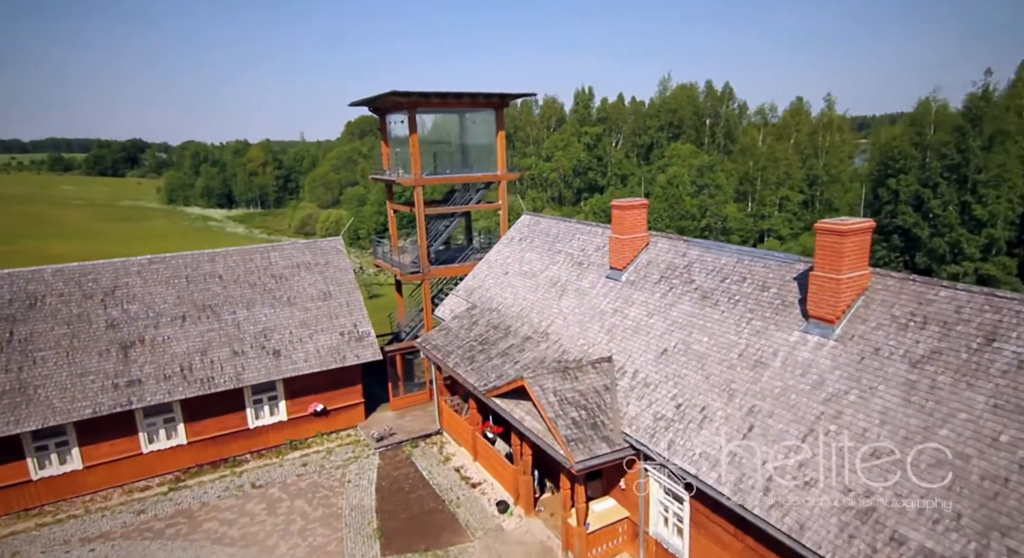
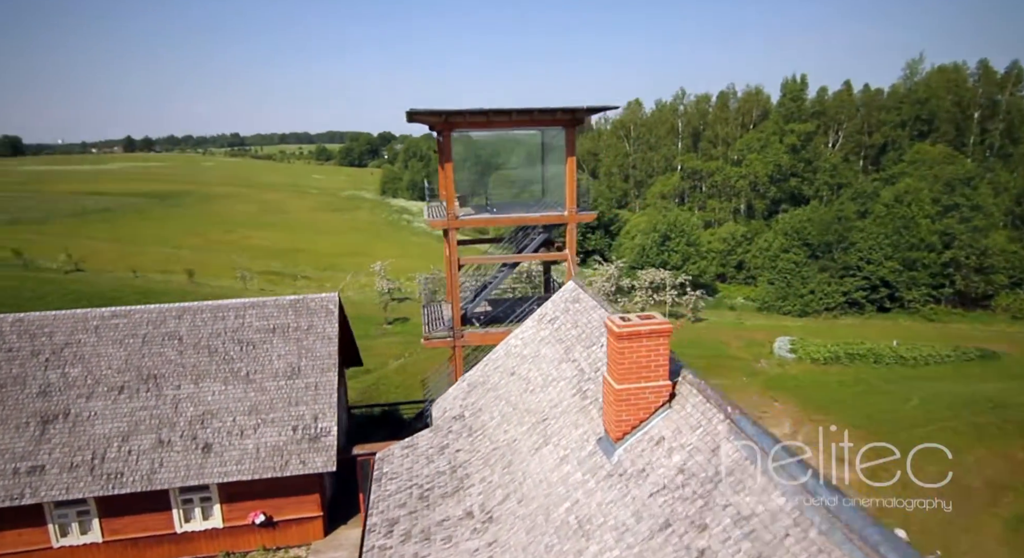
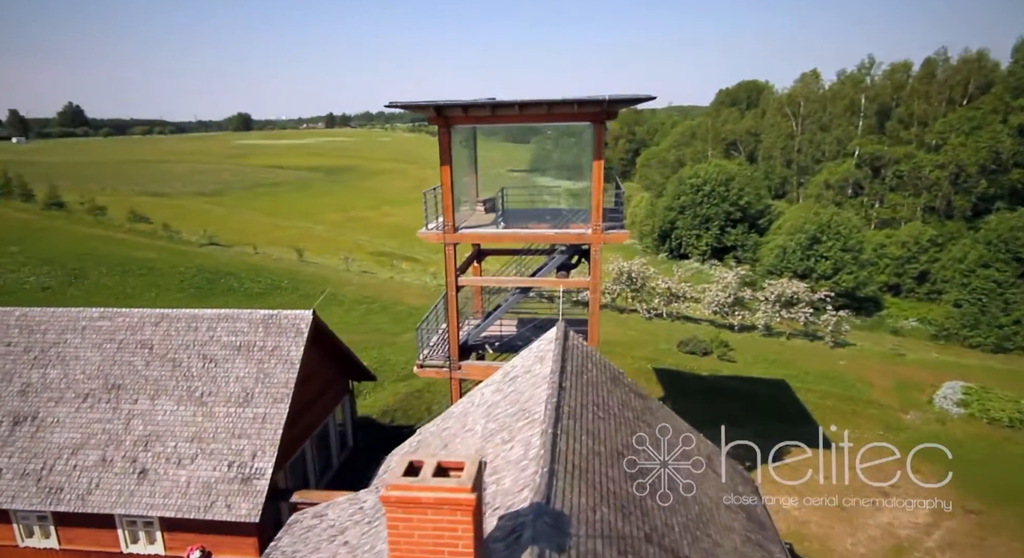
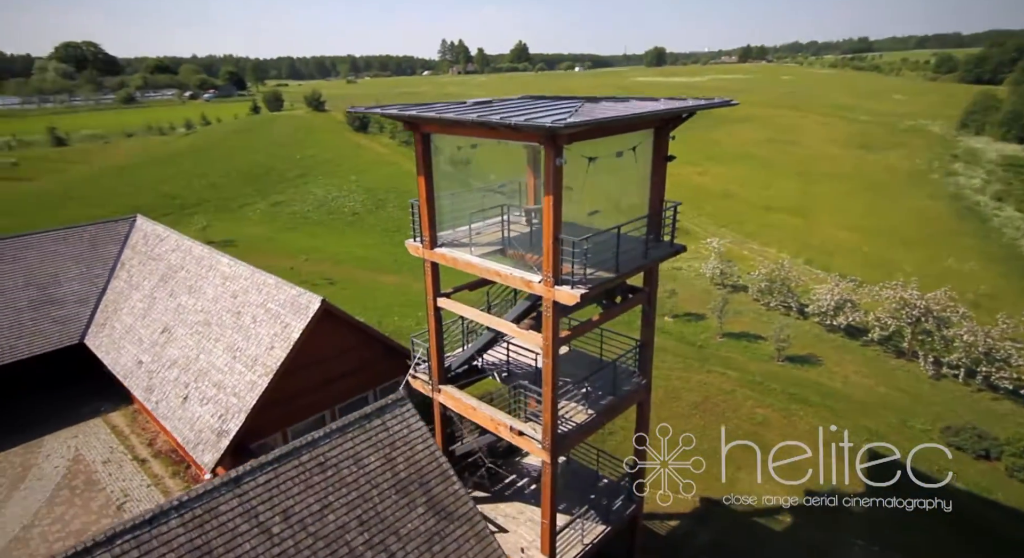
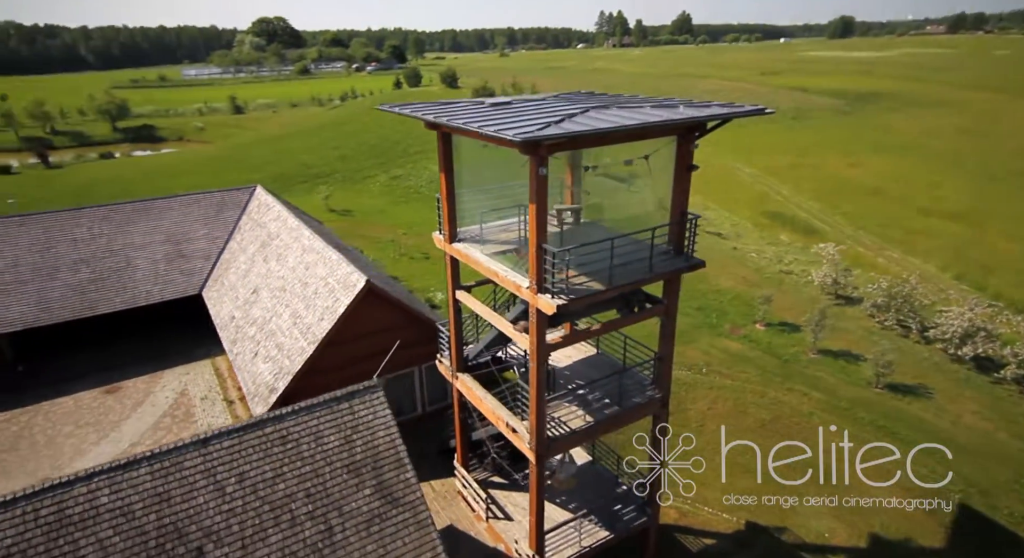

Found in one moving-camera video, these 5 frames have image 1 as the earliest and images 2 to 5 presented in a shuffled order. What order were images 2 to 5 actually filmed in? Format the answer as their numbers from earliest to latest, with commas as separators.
2, 3, 4, 5
